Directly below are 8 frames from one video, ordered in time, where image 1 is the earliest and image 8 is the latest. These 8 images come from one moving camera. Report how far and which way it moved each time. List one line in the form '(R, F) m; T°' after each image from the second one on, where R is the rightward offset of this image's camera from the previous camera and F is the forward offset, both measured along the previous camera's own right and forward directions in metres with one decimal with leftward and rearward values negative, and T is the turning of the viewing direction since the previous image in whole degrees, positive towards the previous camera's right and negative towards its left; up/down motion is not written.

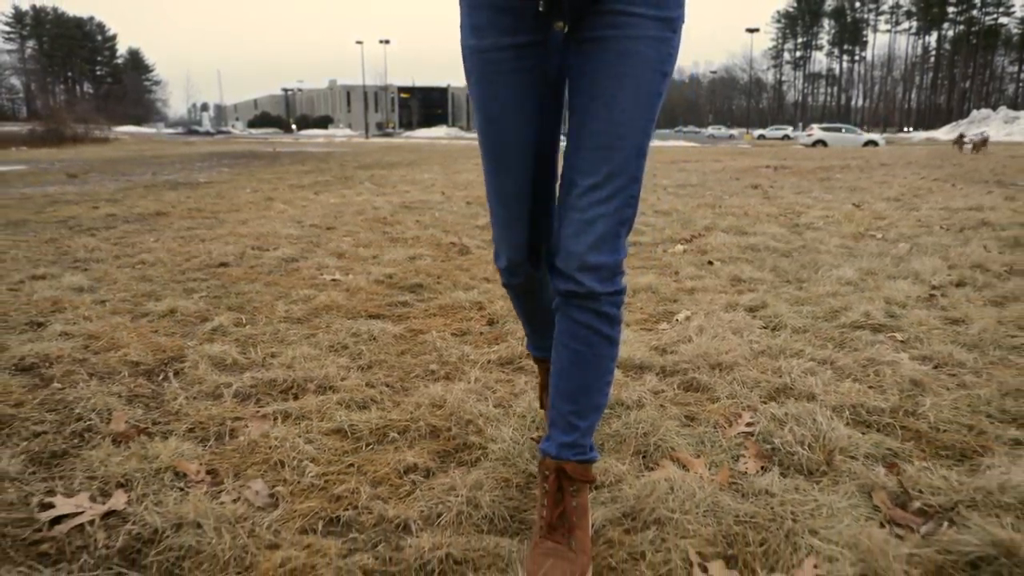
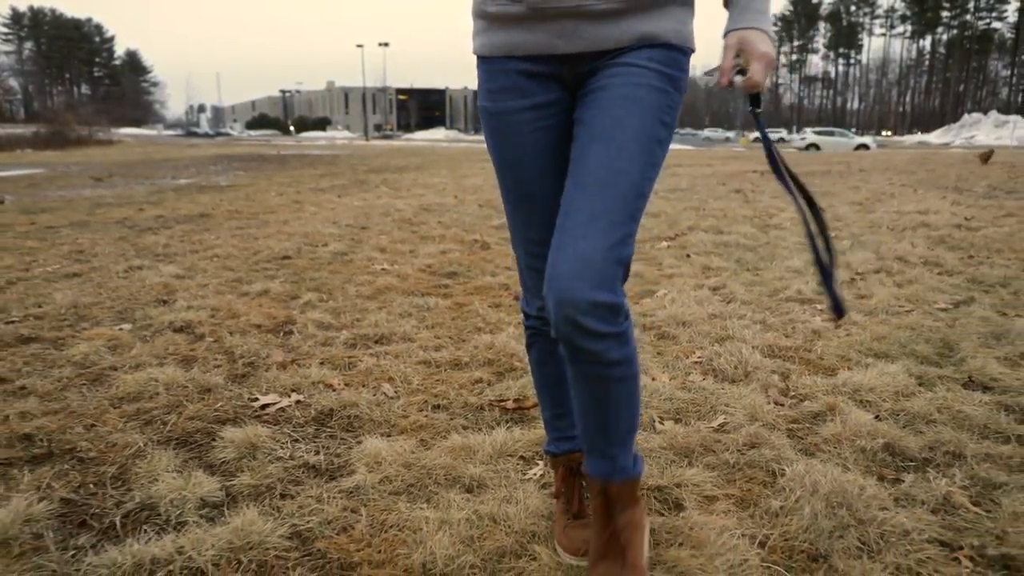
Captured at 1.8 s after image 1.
(-0.1, -0.9) m; 0°
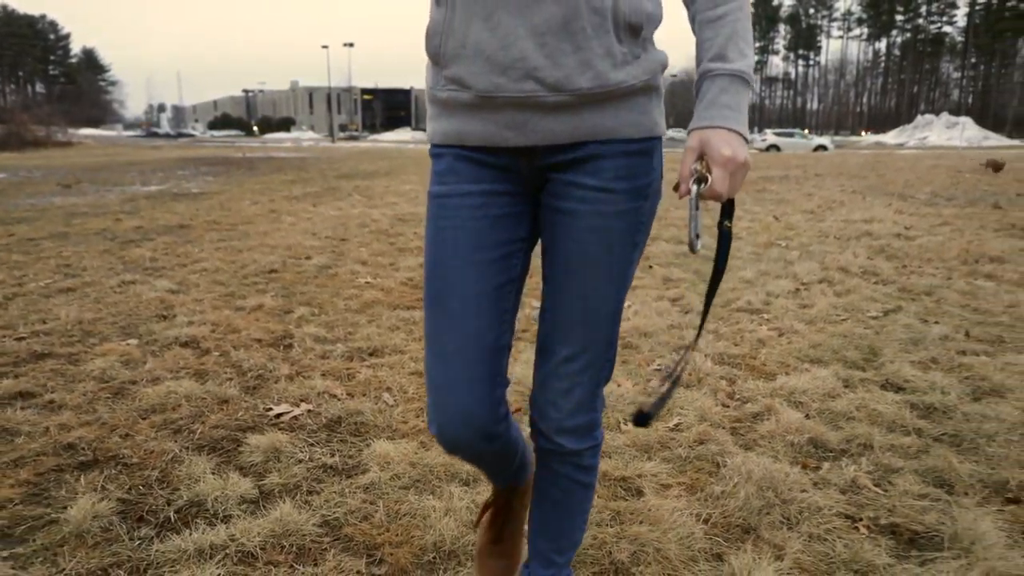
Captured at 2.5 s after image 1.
(-0.1, -0.3) m; +3°
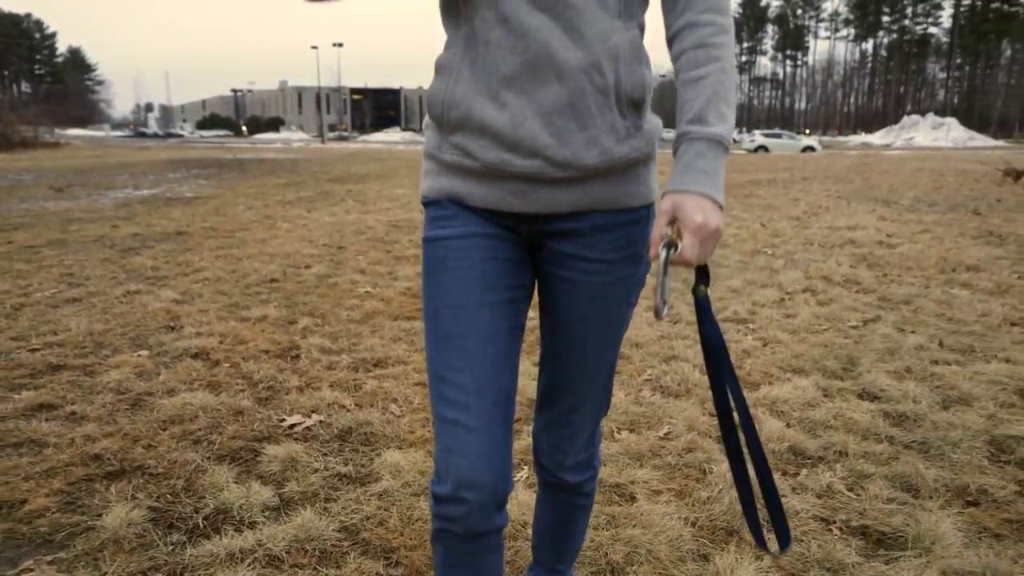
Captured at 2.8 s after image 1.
(0.0, -0.2) m; +1°
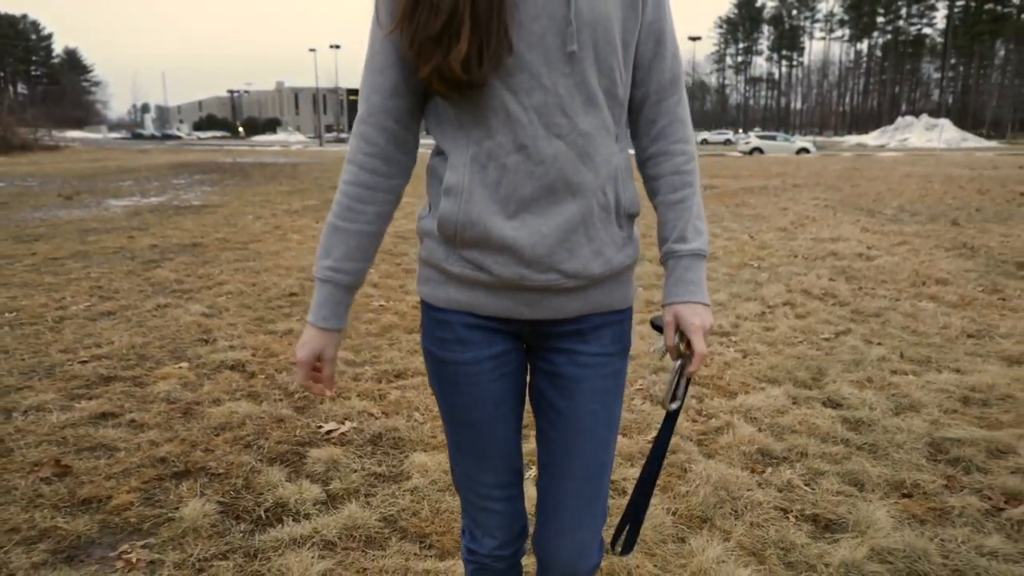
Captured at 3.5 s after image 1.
(0.0, -0.4) m; 0°
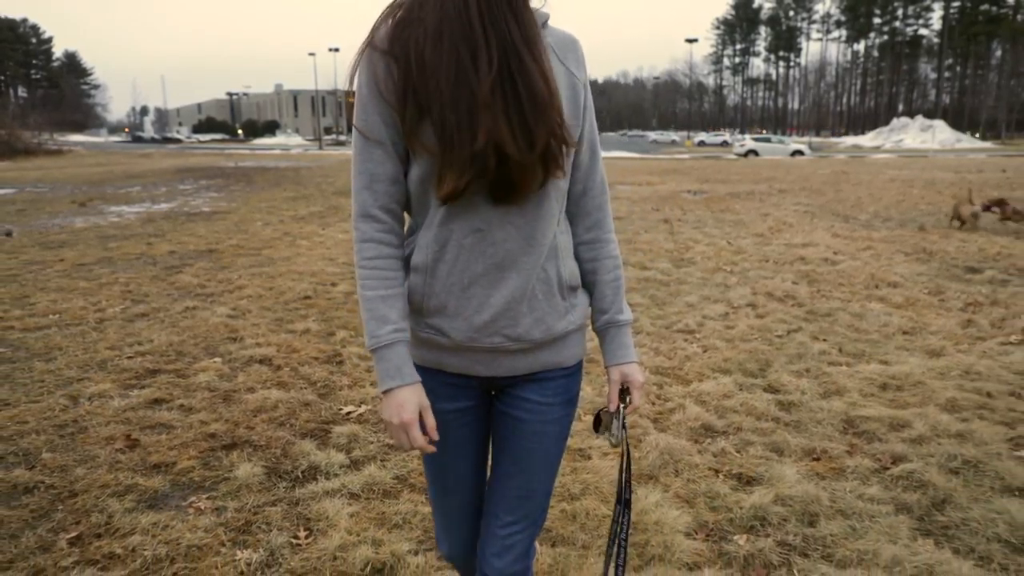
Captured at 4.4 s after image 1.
(+0.1, -0.6) m; 0°
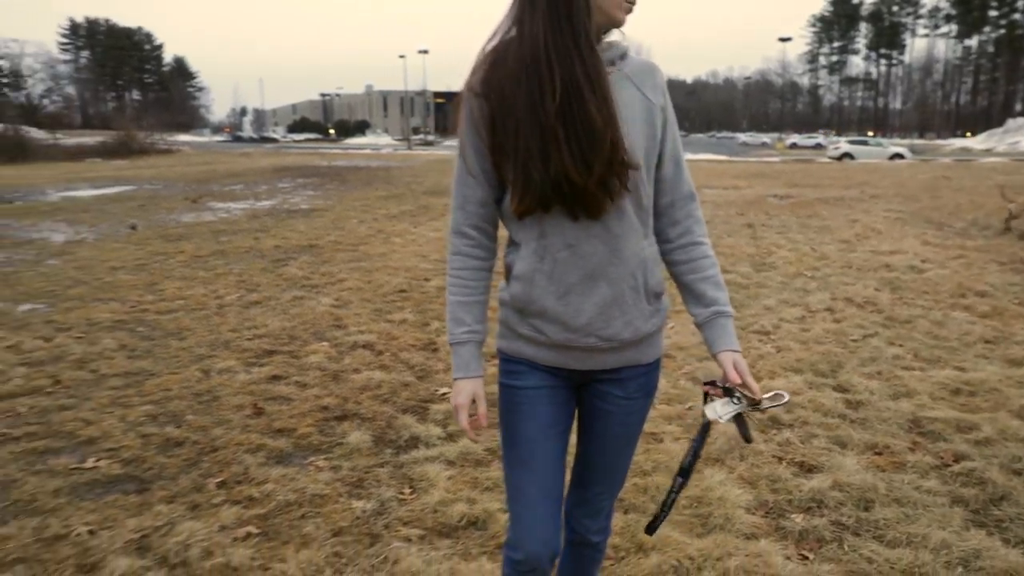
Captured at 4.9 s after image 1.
(0.0, -0.4) m; -6°
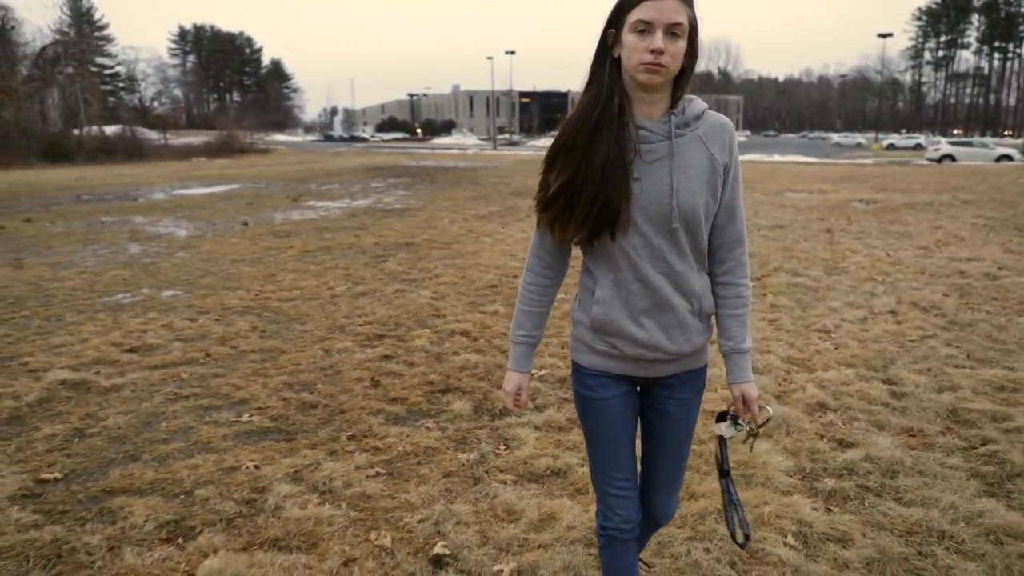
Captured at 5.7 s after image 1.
(0.0, -0.6) m; -6°
